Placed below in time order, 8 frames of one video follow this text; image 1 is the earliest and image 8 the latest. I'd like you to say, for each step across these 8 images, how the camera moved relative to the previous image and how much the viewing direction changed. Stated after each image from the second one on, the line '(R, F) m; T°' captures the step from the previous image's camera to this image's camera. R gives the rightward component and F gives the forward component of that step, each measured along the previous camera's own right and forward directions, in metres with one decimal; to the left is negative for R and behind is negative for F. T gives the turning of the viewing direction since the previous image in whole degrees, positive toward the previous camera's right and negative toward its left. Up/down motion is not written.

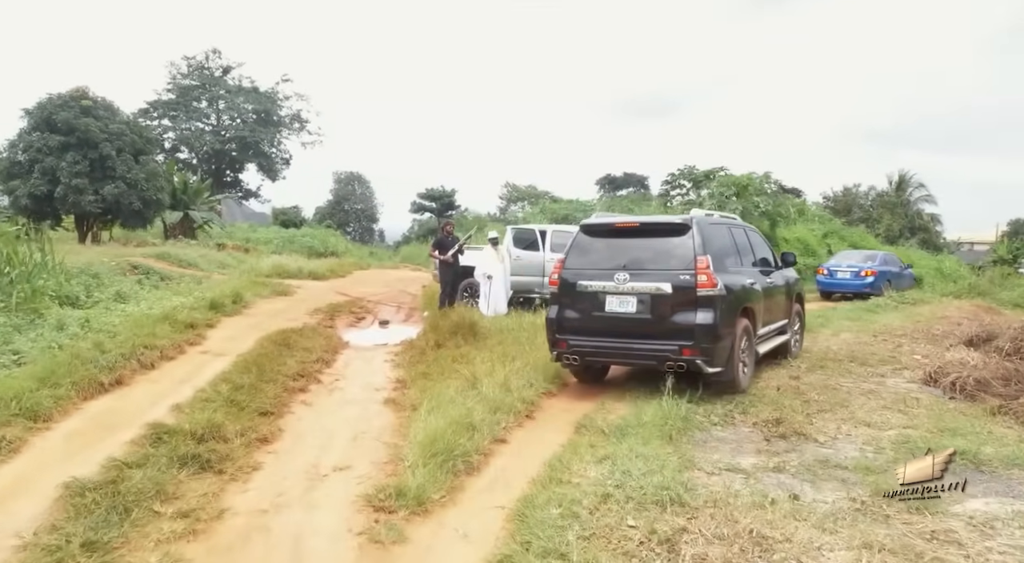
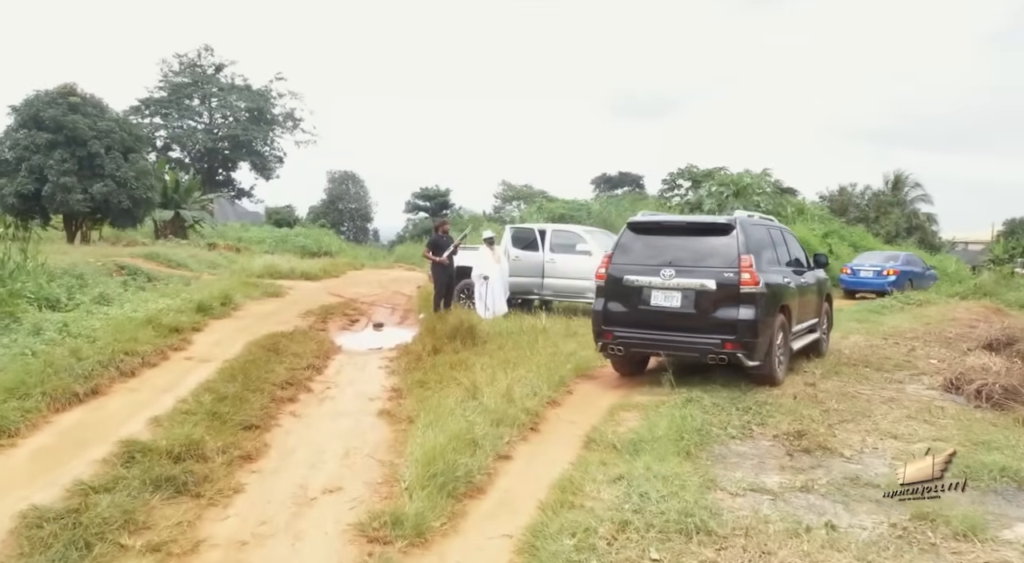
(-0.1, +0.4) m; 0°
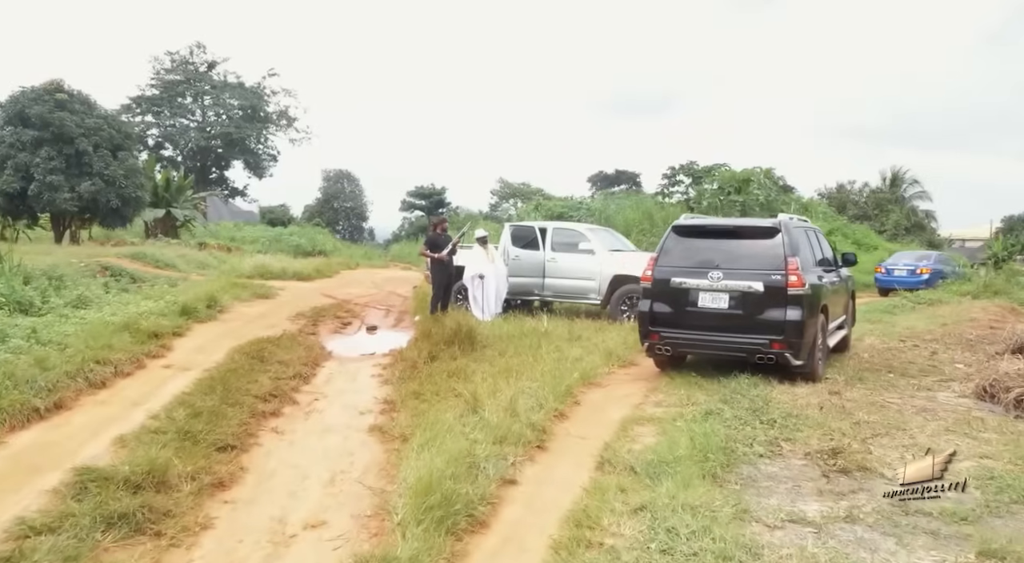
(-0.1, +0.5) m; 0°
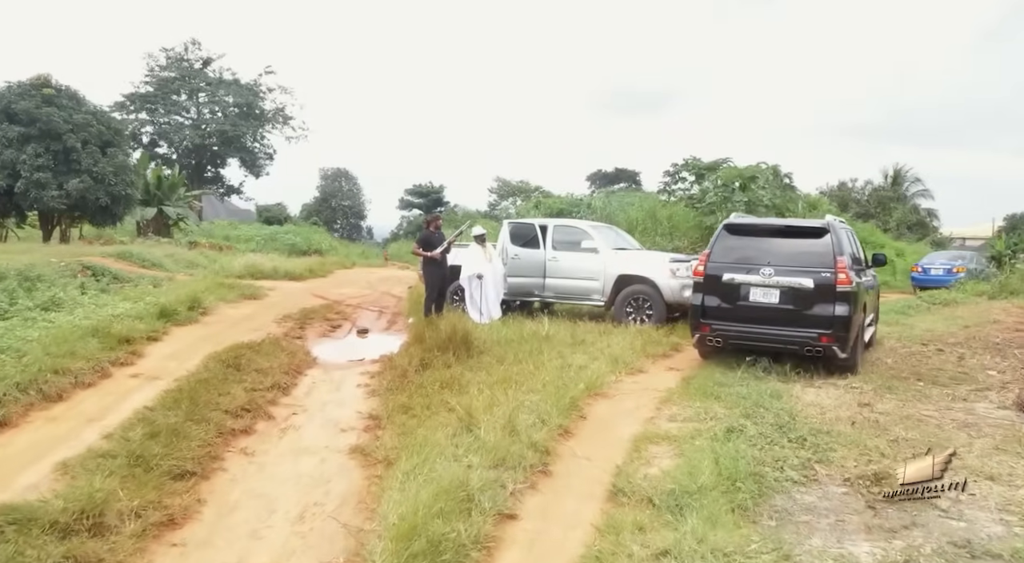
(0.0, +0.6) m; 0°
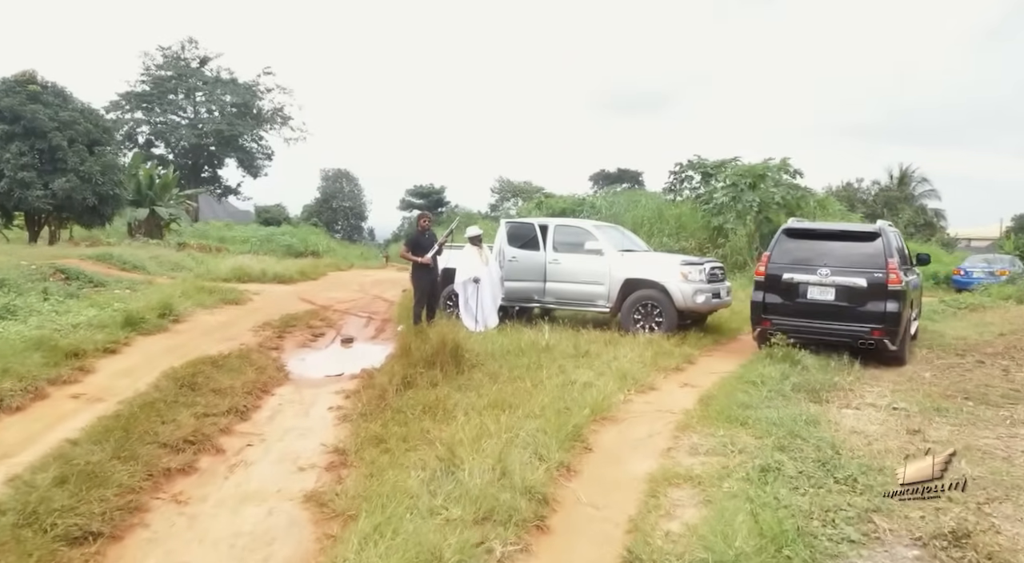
(+0.1, +0.9) m; 0°
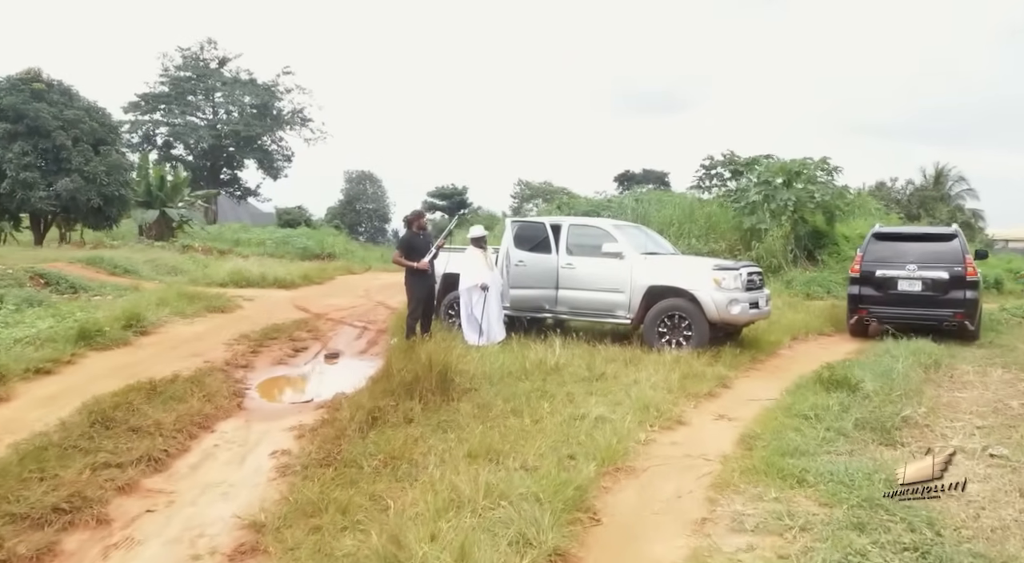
(+0.2, +1.3) m; -2°
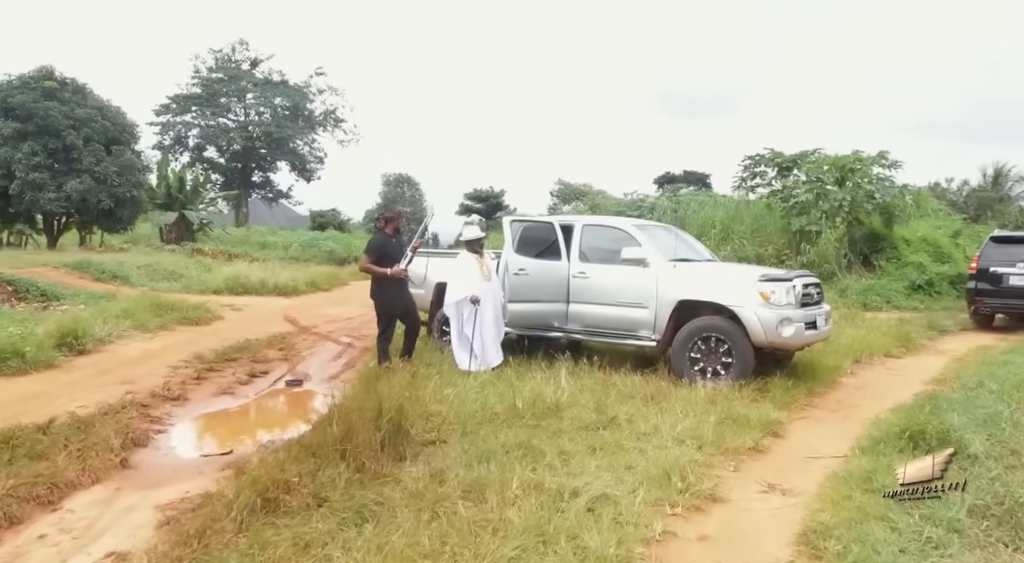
(+0.4, +1.6) m; -3°
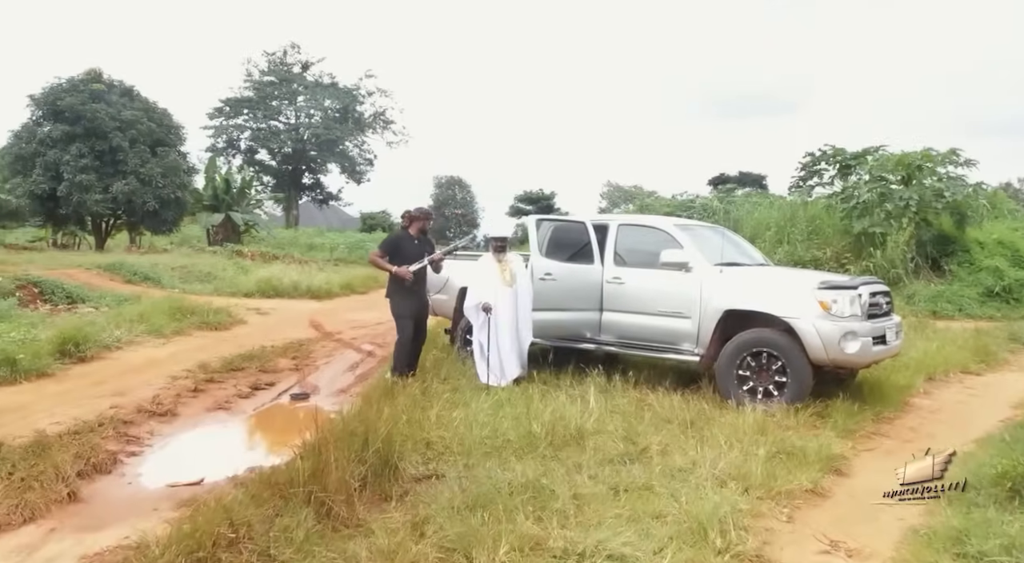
(+0.2, +0.7) m; -4°
